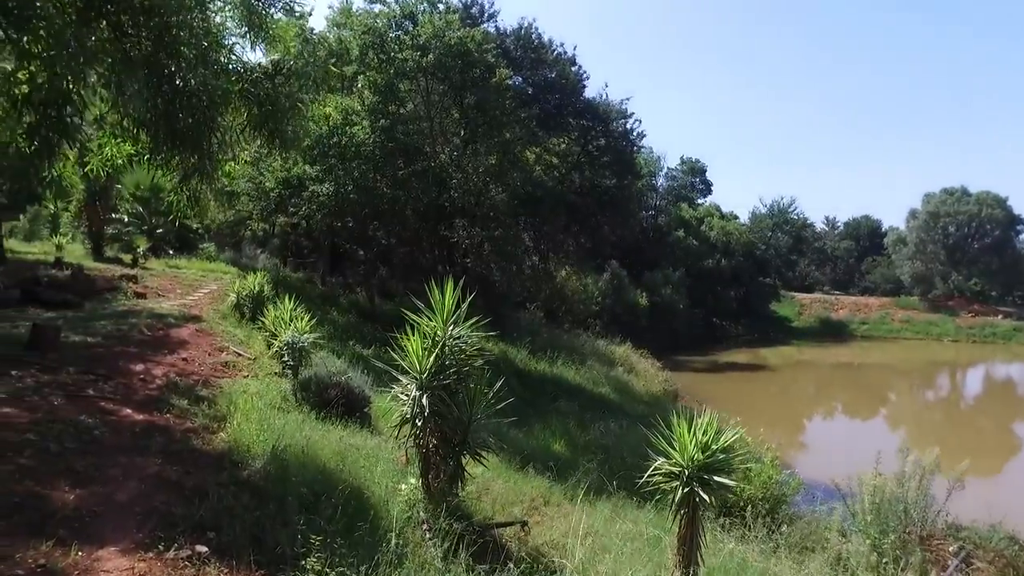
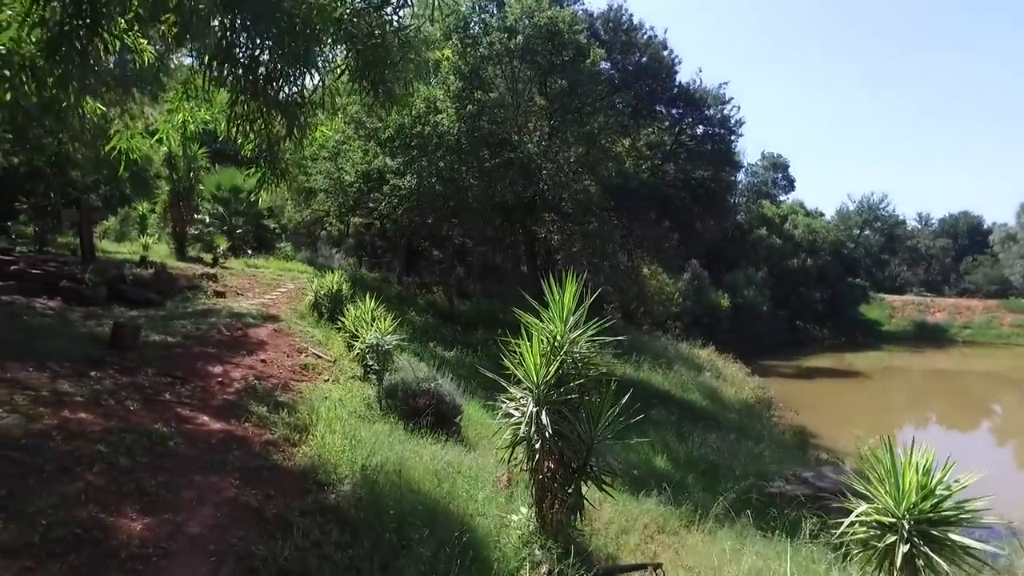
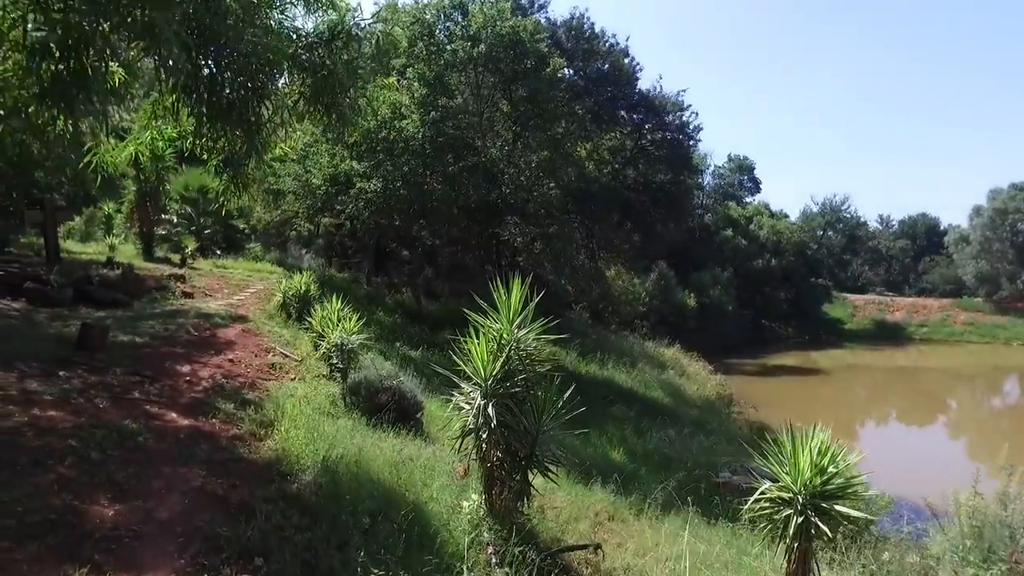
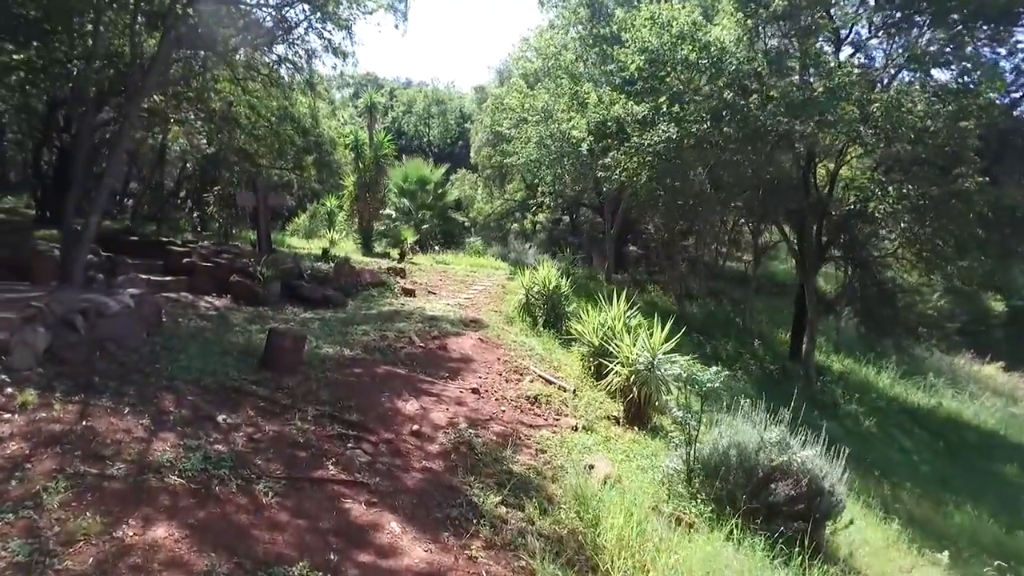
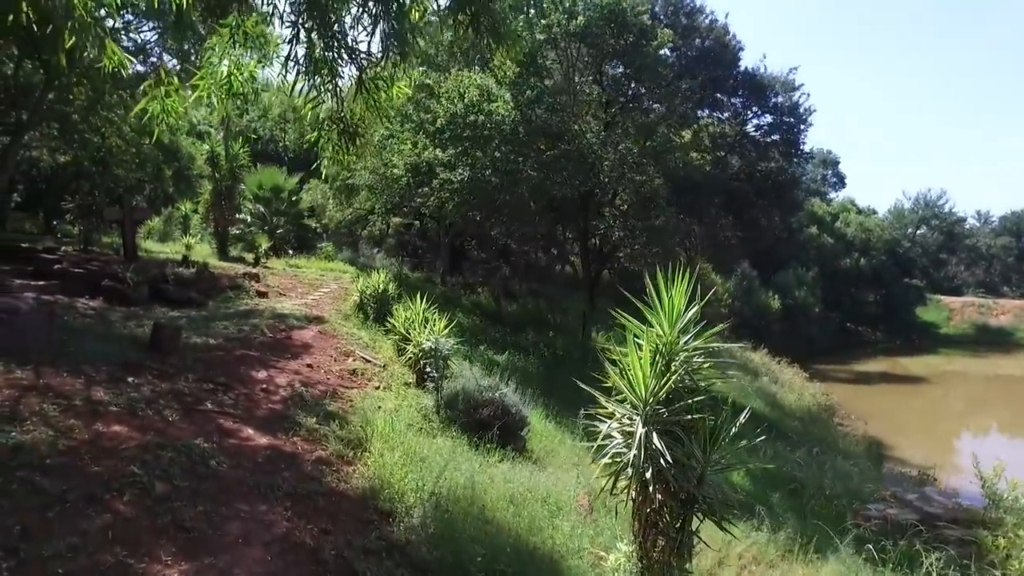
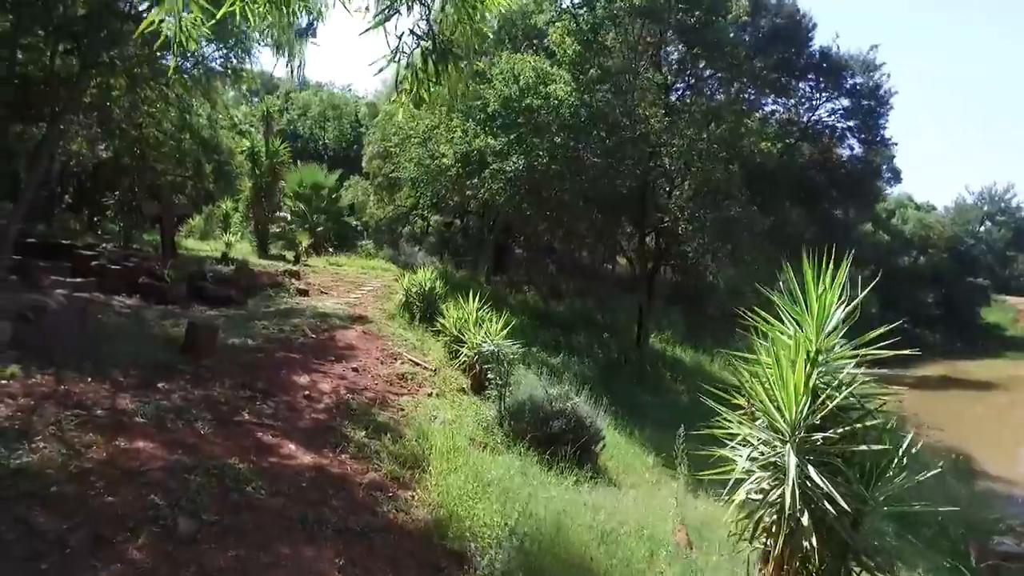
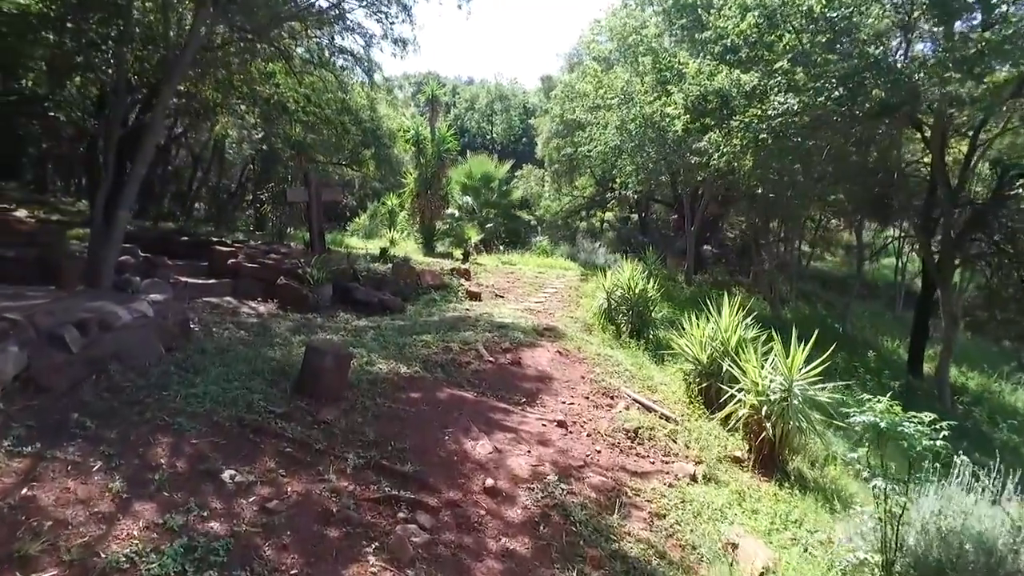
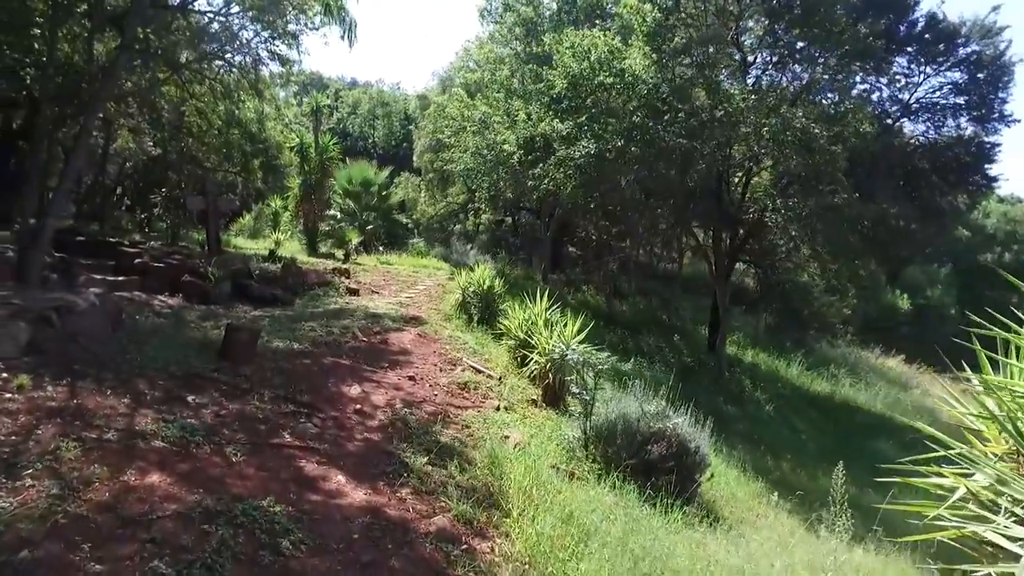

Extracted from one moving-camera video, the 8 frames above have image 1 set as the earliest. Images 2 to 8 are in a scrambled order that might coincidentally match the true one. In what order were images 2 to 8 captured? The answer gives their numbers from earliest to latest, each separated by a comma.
3, 2, 5, 6, 8, 4, 7
